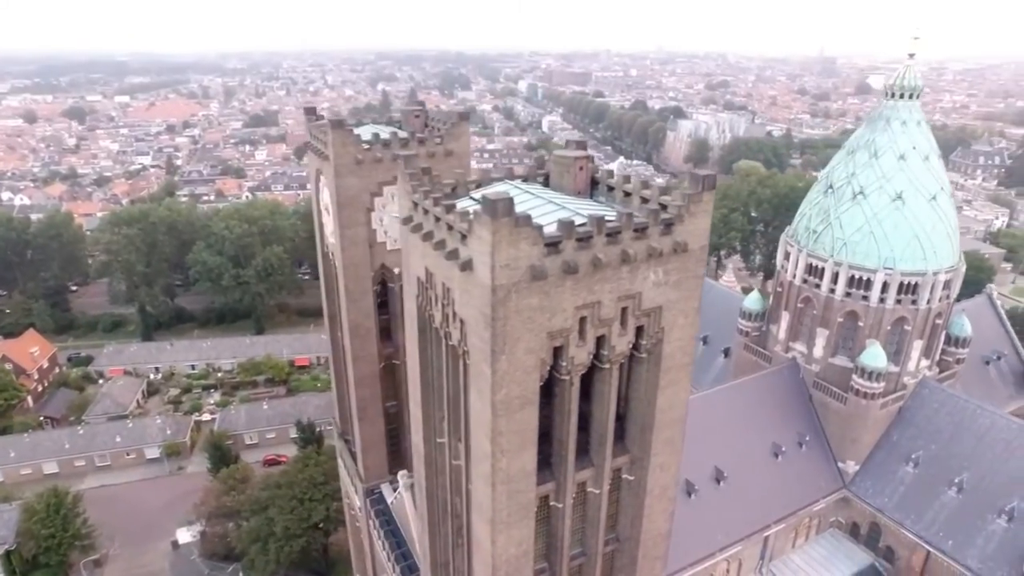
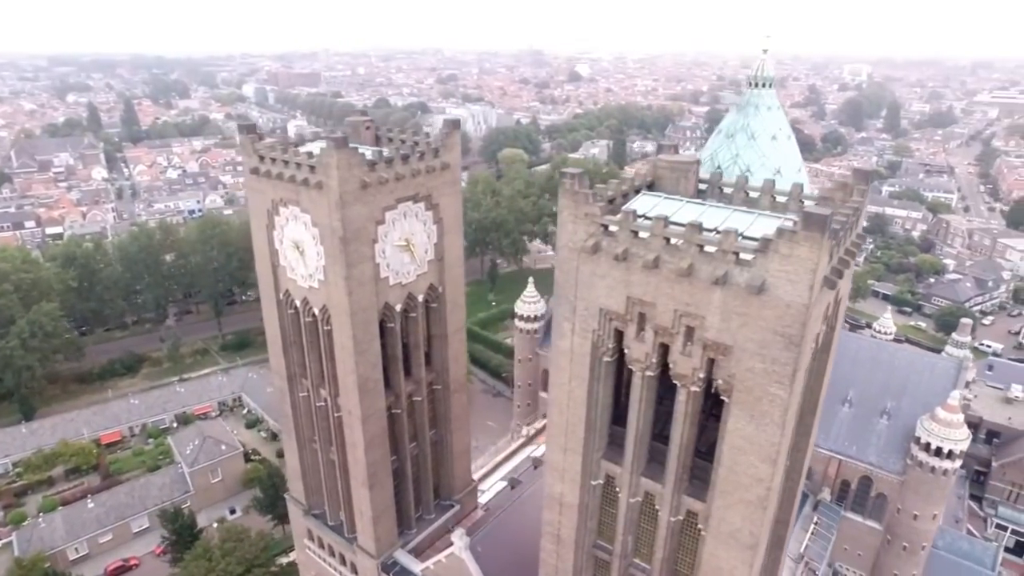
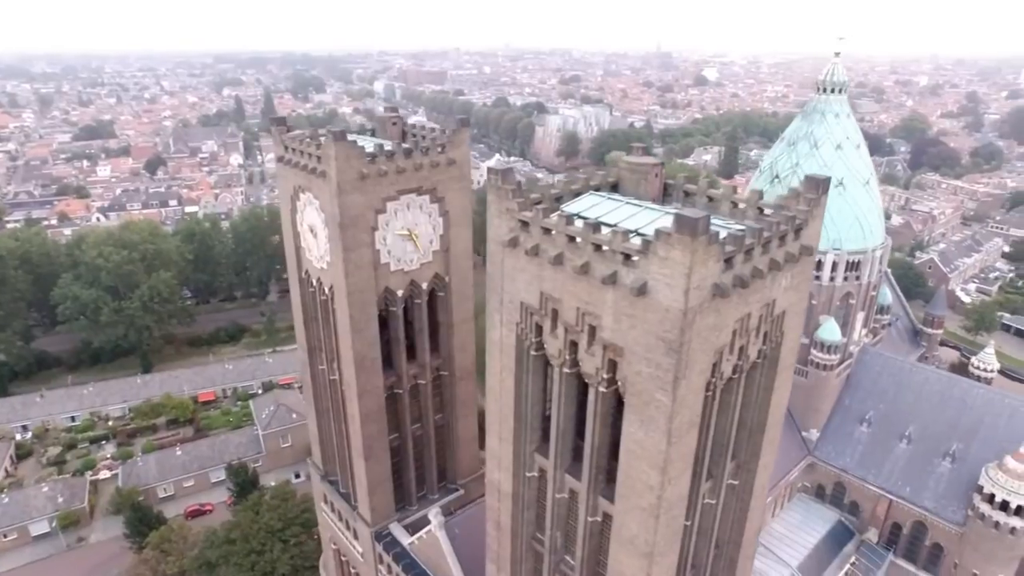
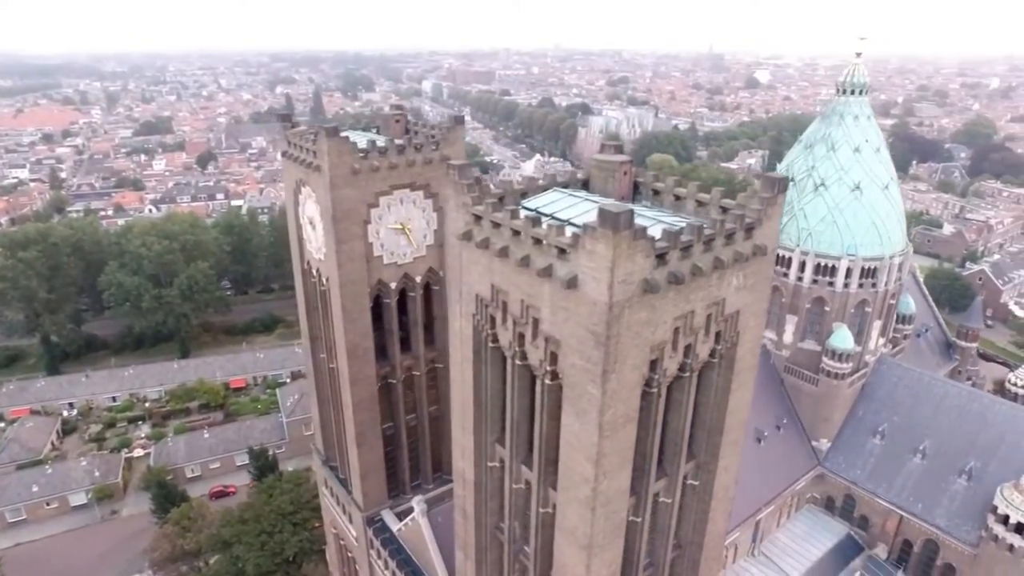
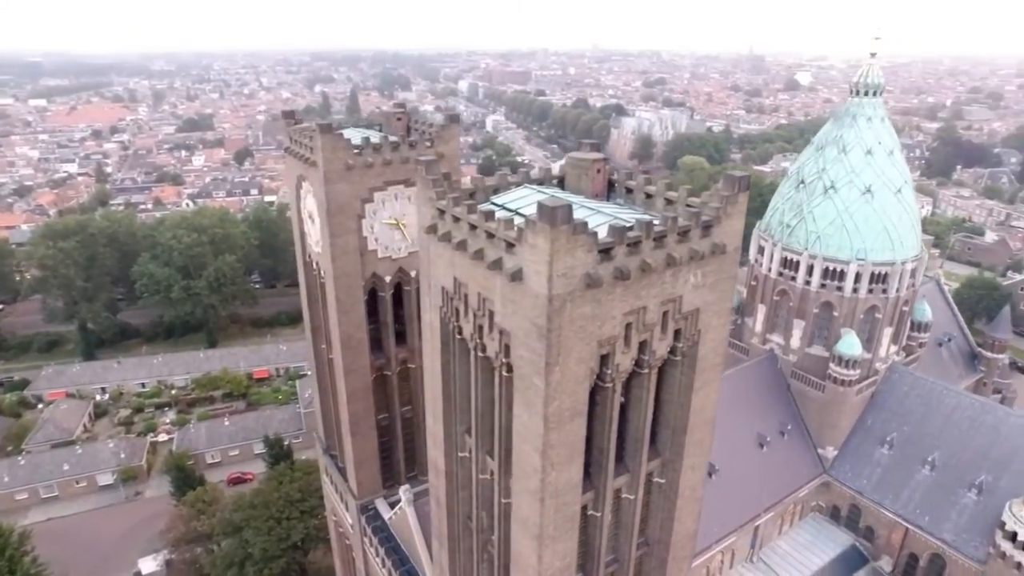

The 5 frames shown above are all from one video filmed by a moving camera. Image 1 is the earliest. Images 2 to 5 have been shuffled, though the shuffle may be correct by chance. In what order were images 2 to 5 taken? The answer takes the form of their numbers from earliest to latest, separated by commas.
5, 4, 3, 2
